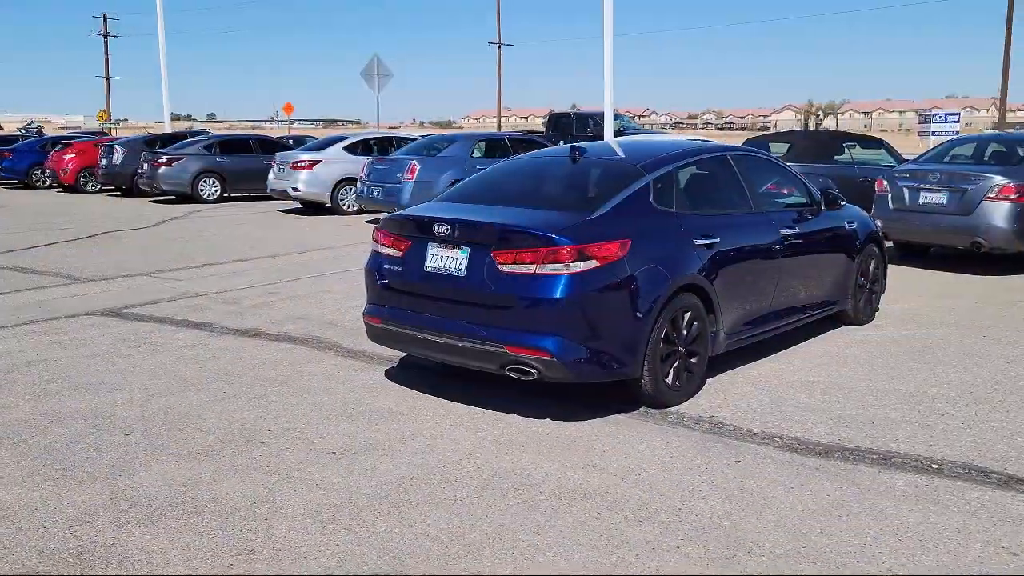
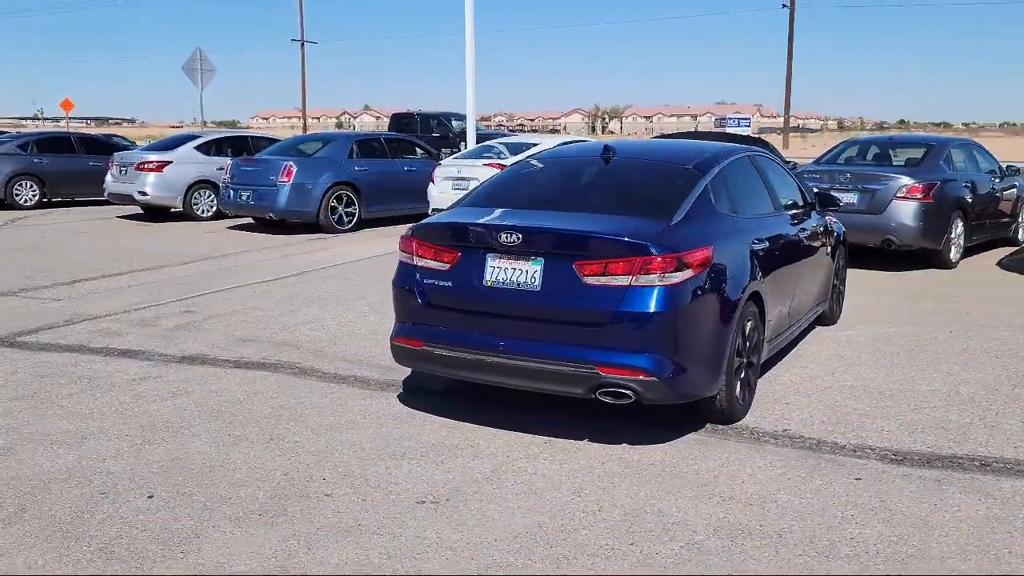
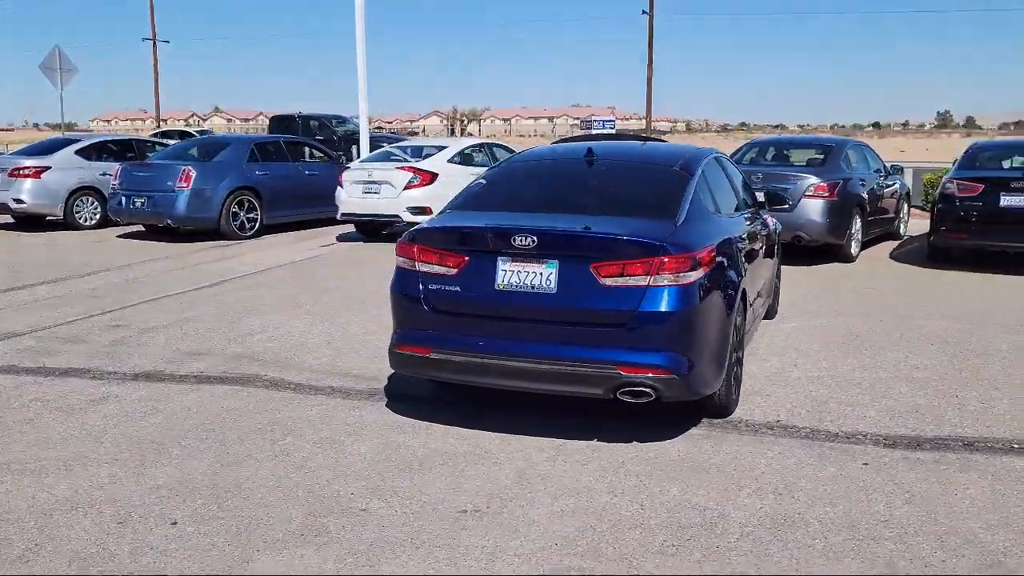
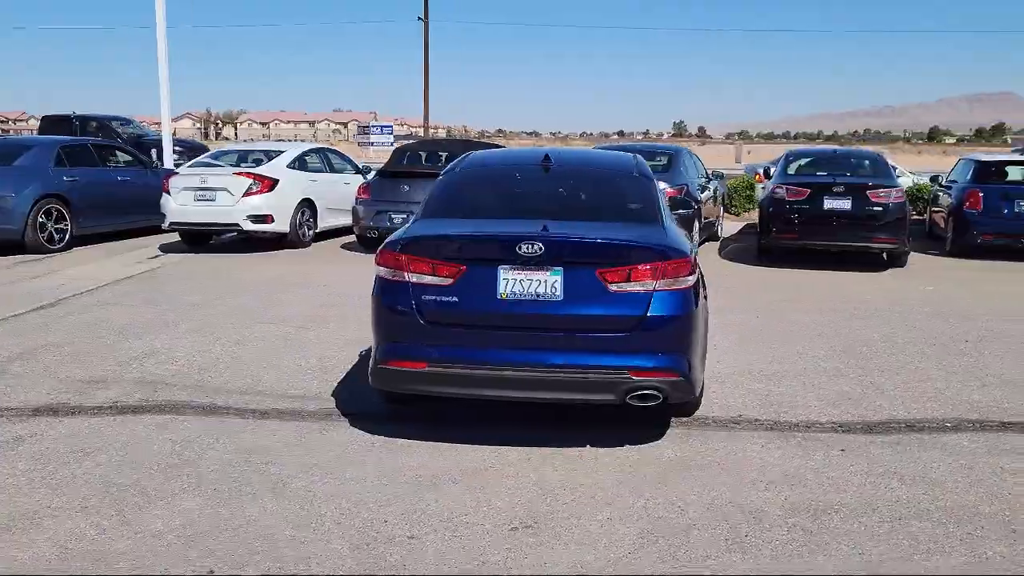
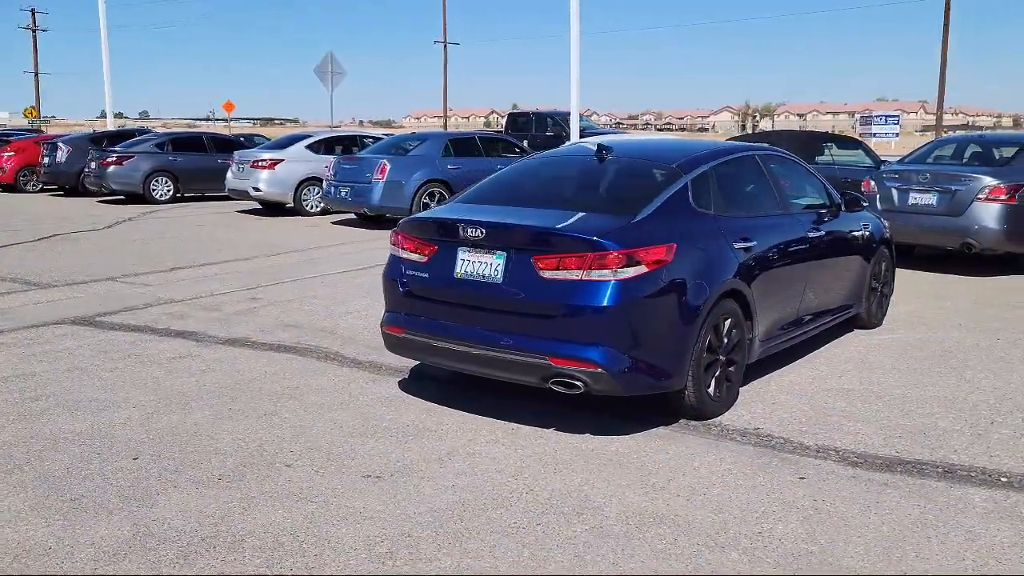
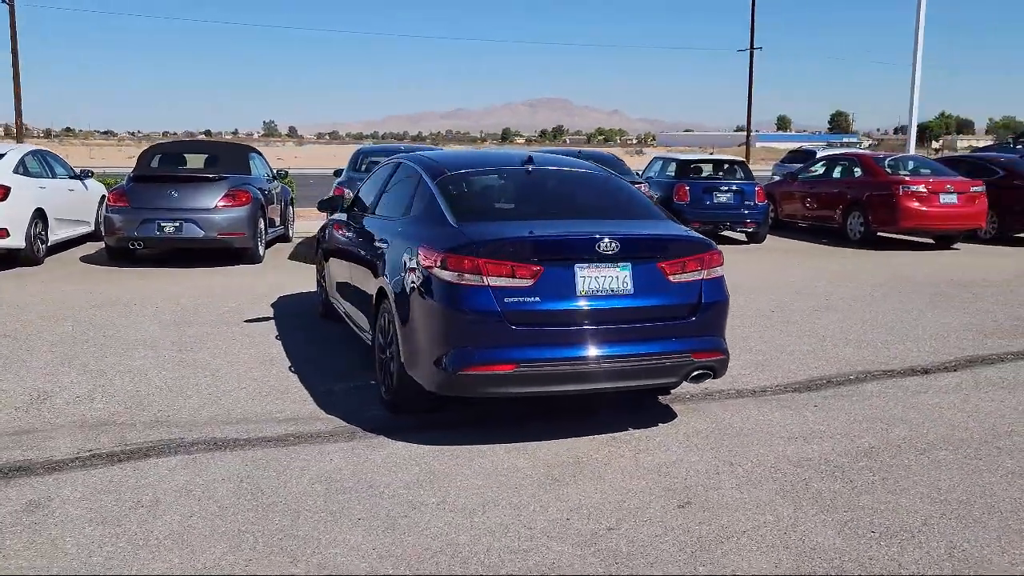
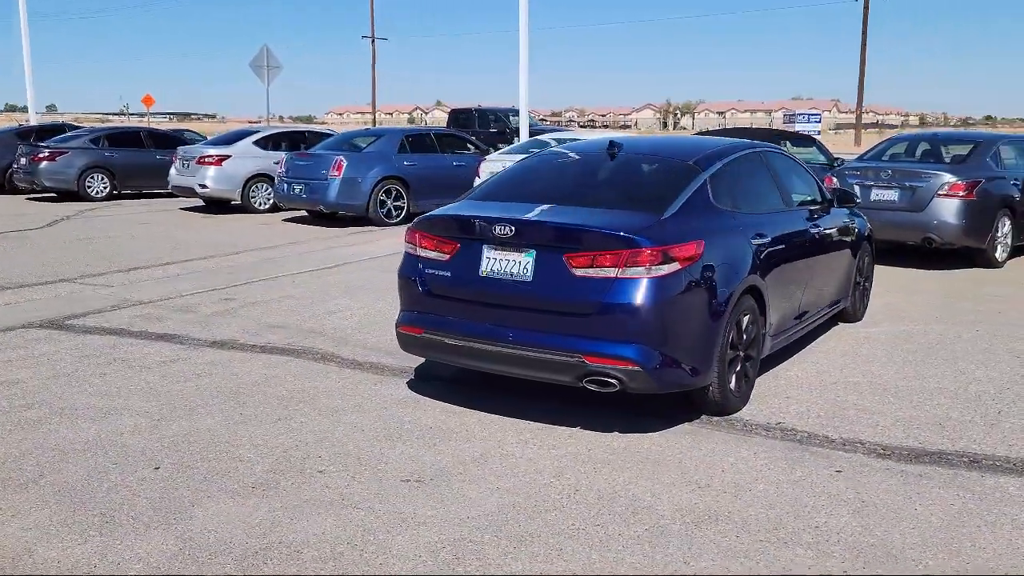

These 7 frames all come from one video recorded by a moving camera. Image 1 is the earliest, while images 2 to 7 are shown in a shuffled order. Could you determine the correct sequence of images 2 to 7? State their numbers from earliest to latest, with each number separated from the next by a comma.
5, 7, 2, 3, 4, 6
